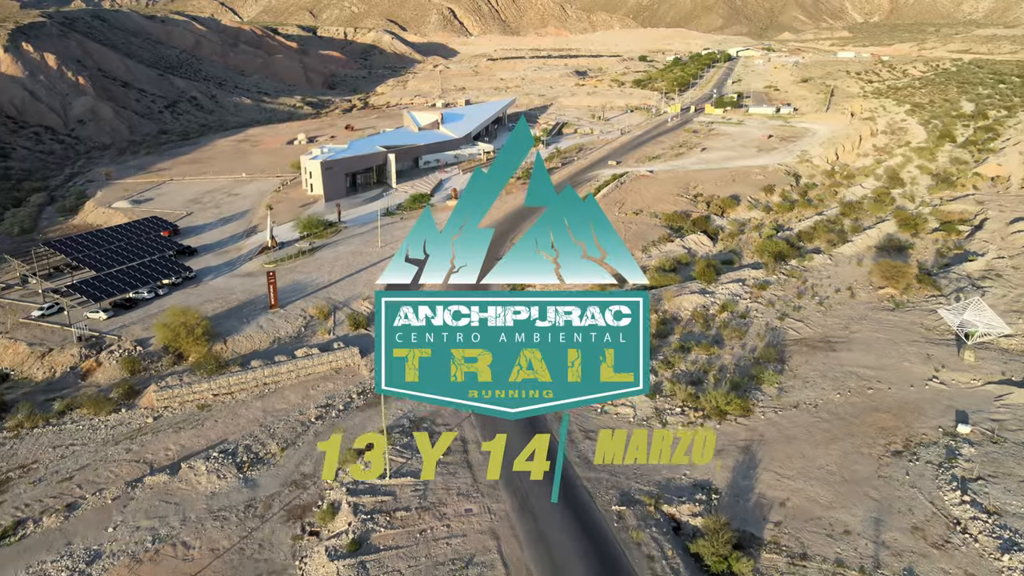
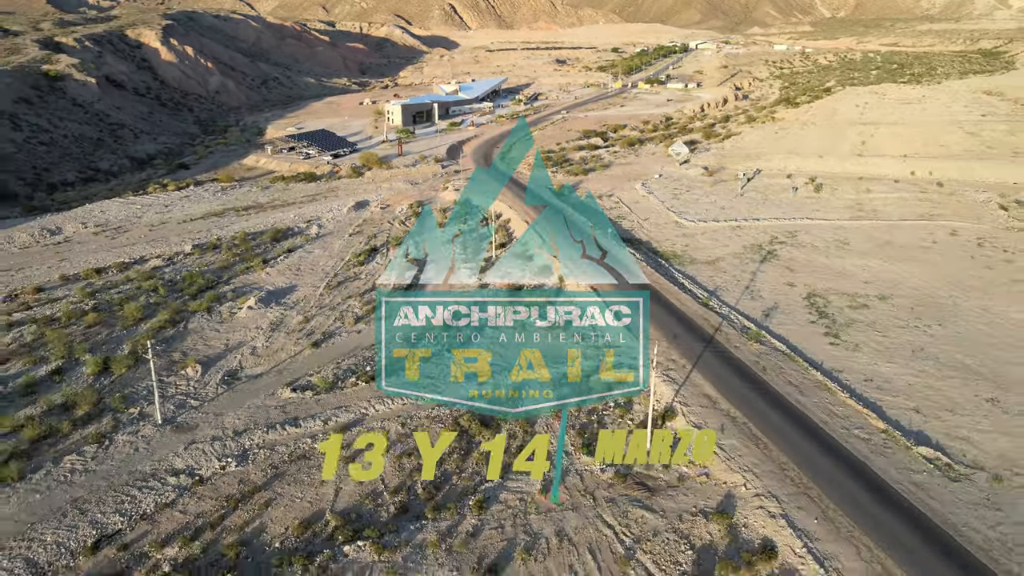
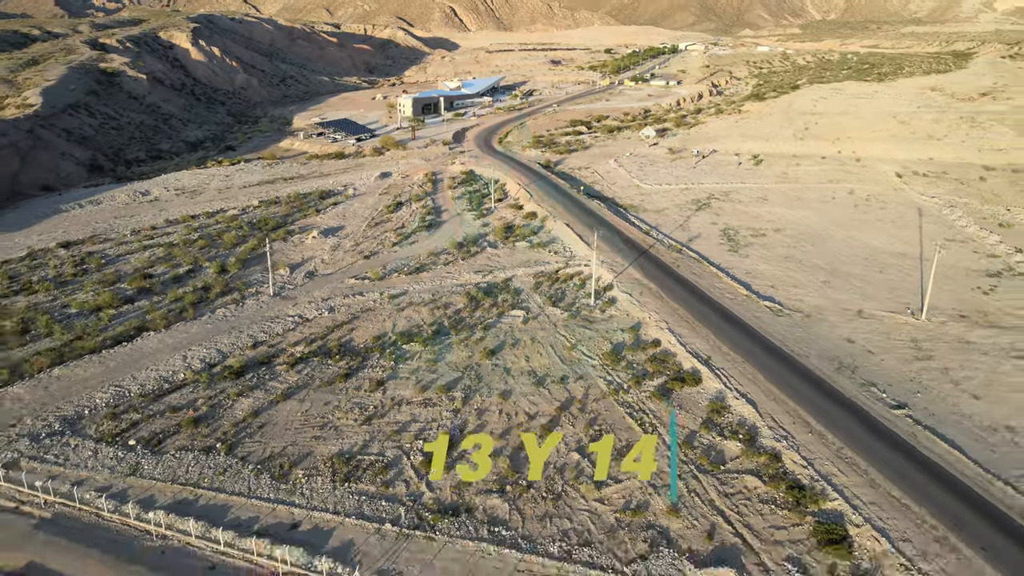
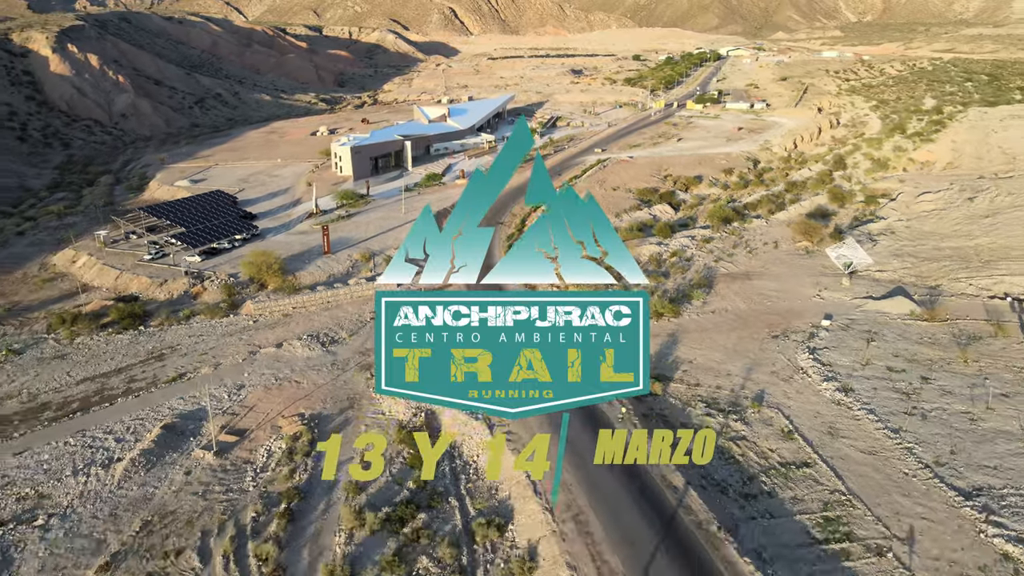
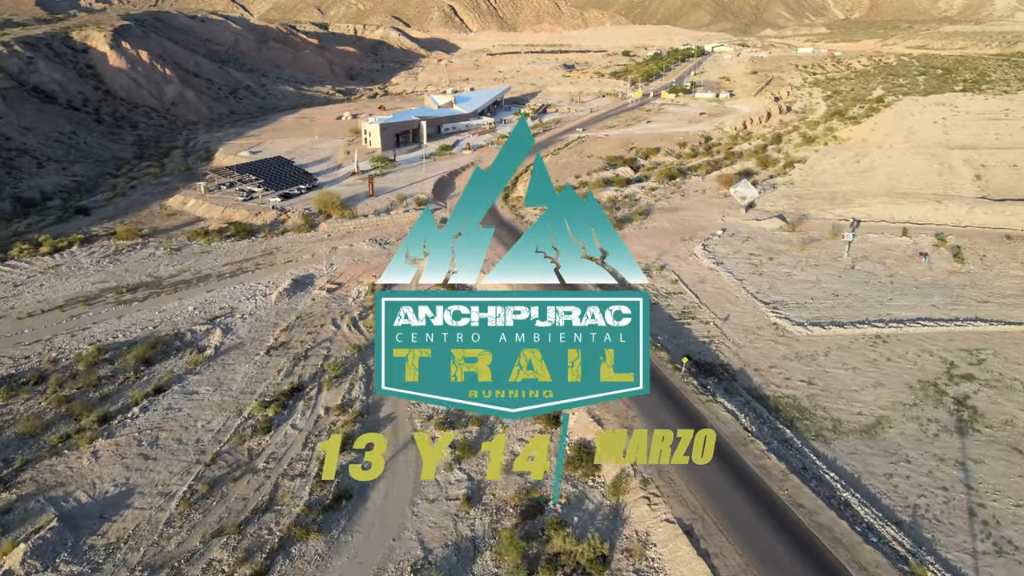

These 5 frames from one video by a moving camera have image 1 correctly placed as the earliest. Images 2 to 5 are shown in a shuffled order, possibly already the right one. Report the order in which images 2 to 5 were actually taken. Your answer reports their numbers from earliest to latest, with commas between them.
4, 5, 2, 3
